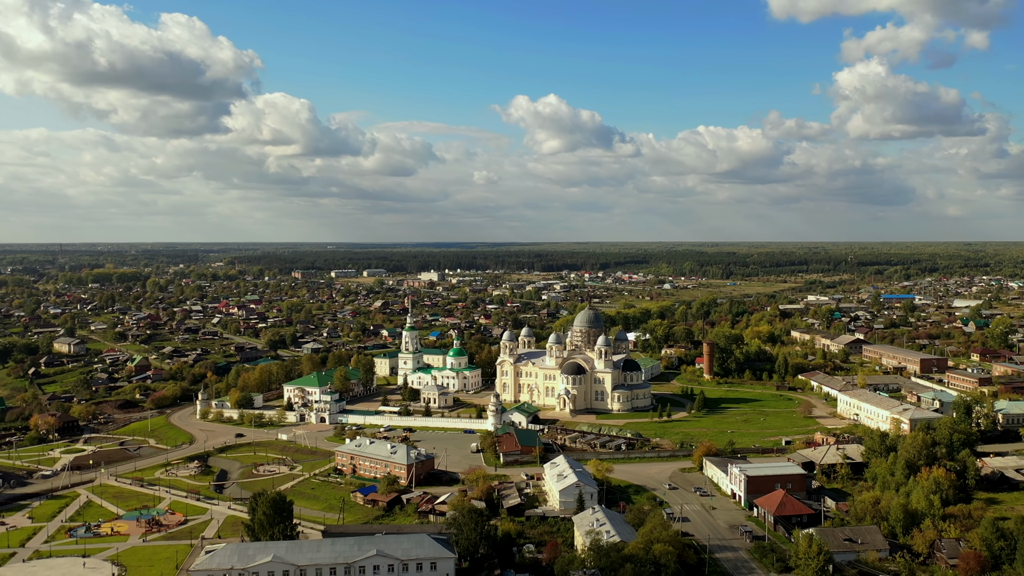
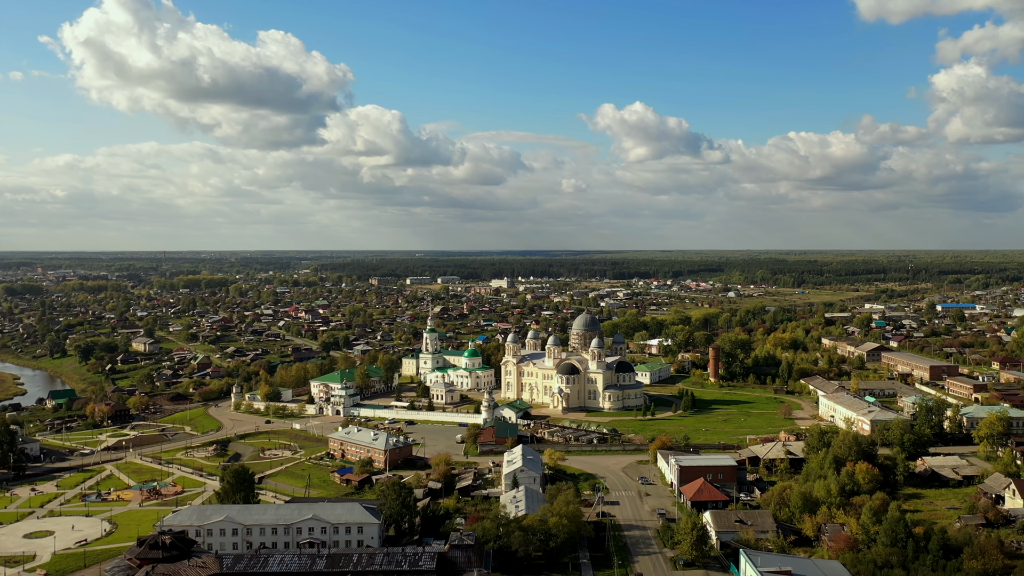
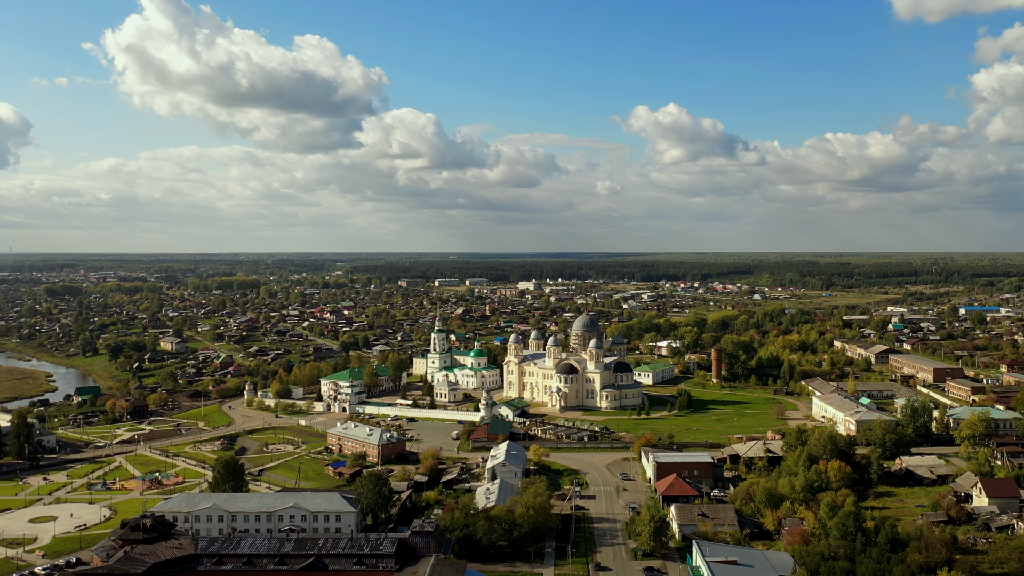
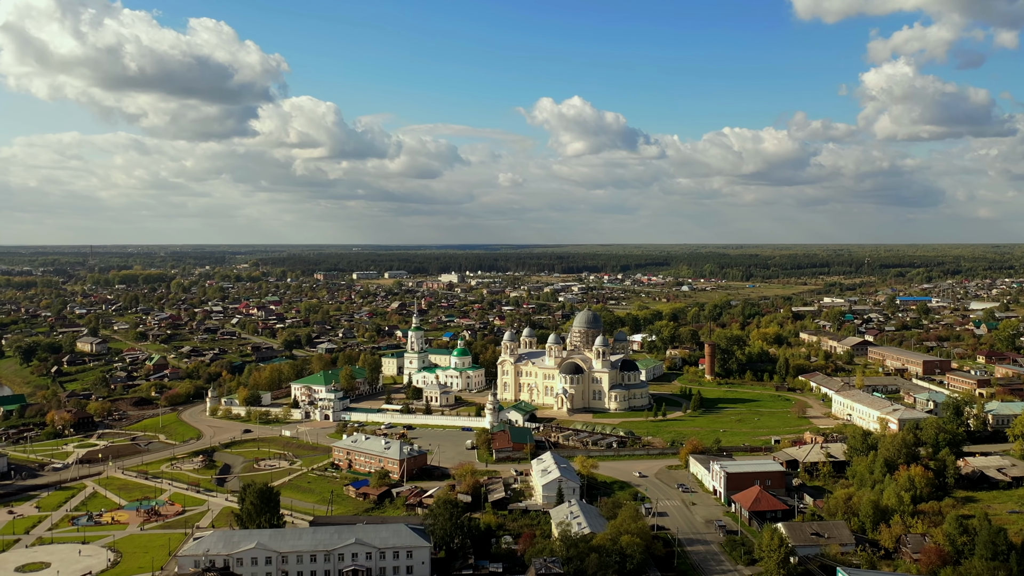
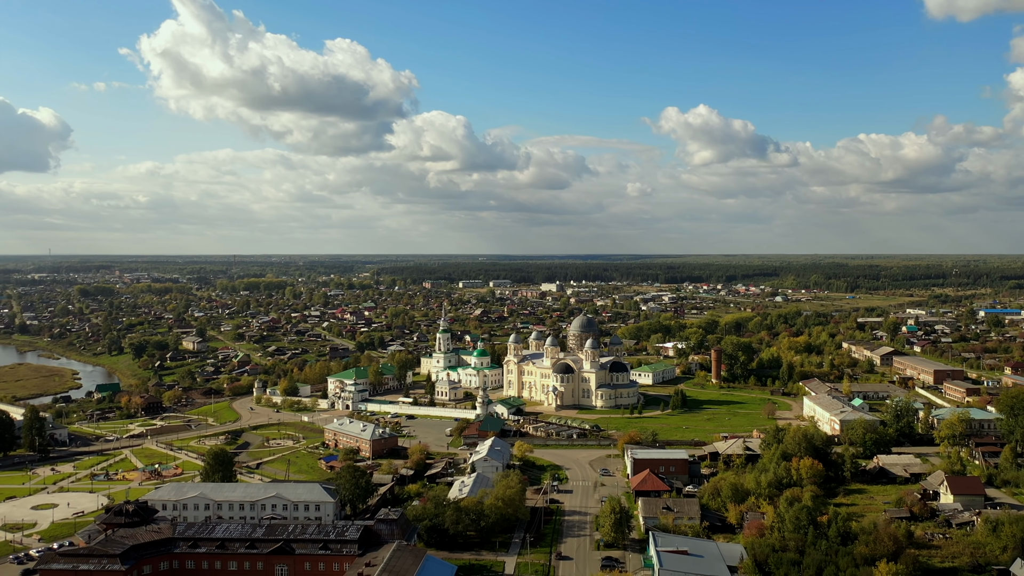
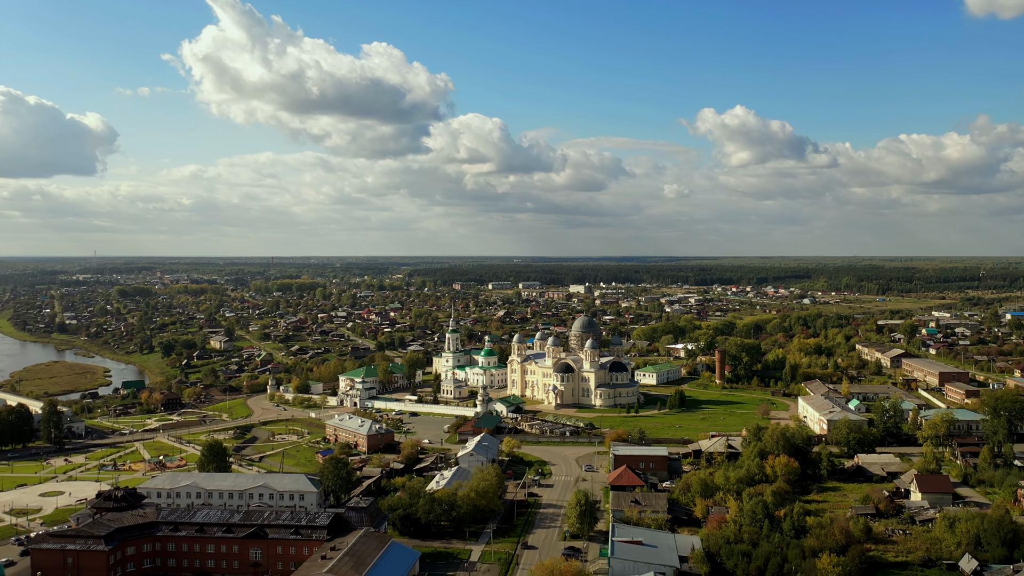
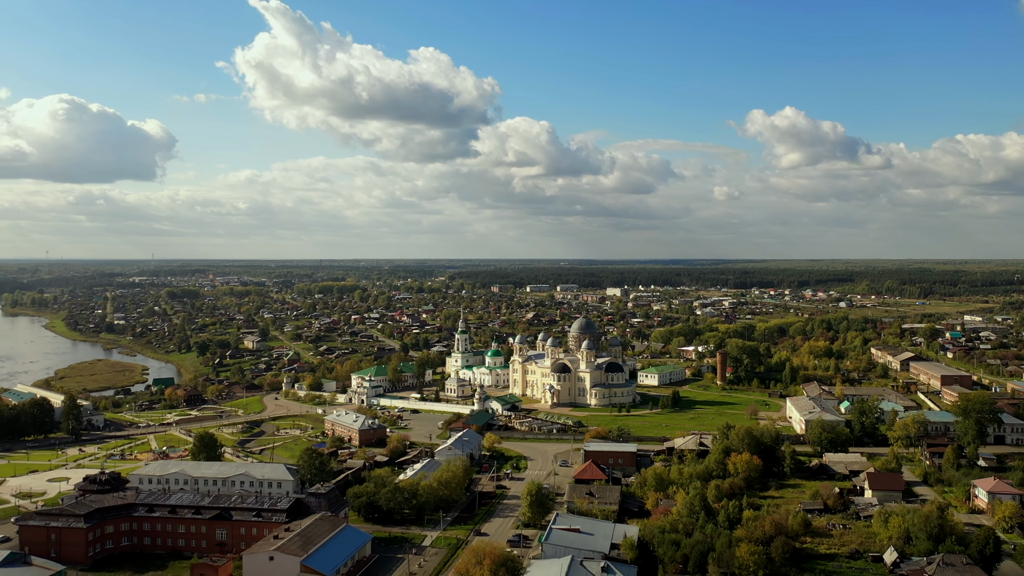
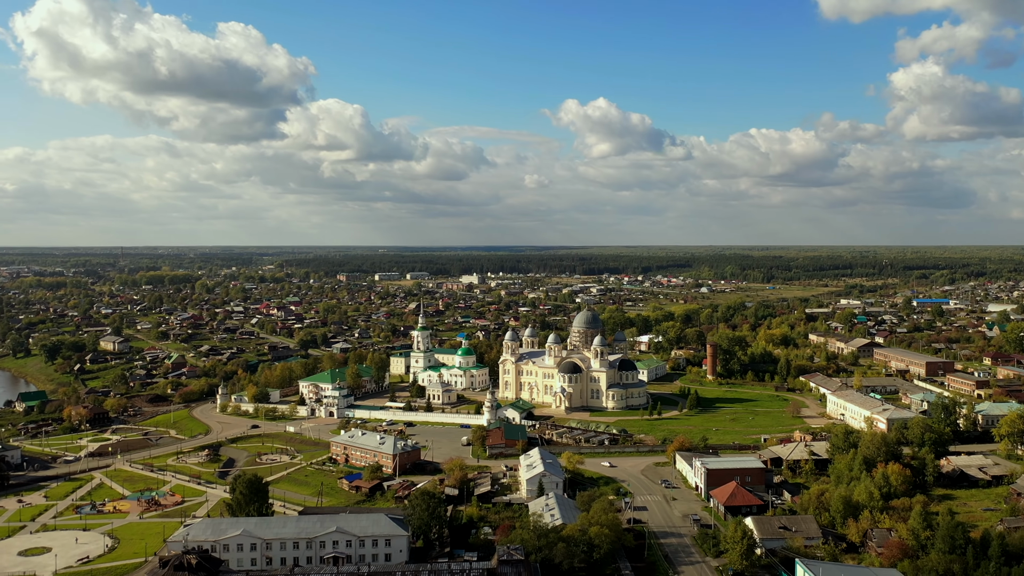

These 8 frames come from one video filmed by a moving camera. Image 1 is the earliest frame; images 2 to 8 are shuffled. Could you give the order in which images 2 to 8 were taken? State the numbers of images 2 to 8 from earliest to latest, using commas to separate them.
4, 8, 2, 3, 5, 6, 7
